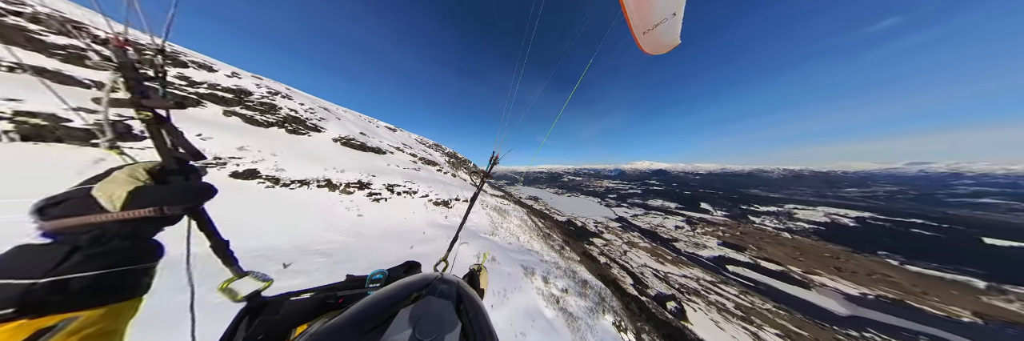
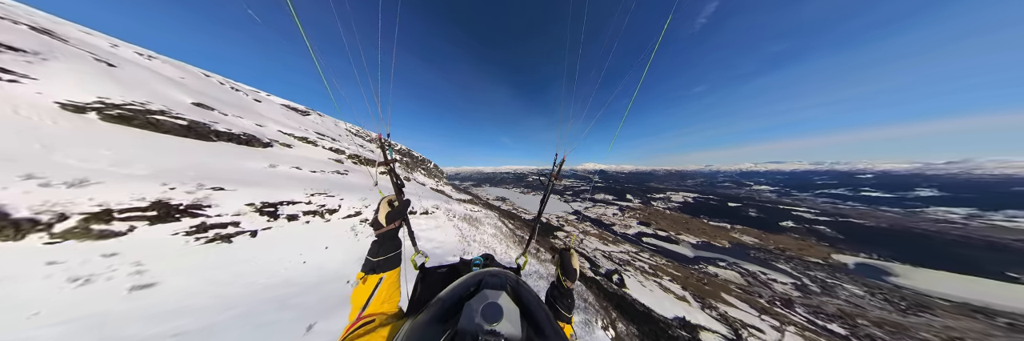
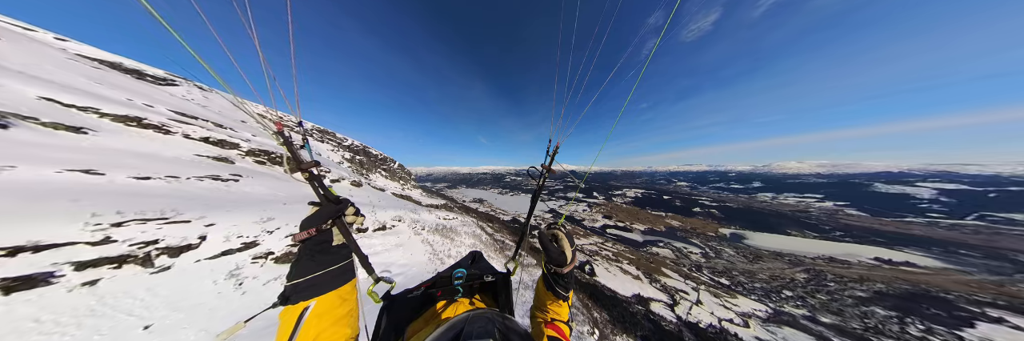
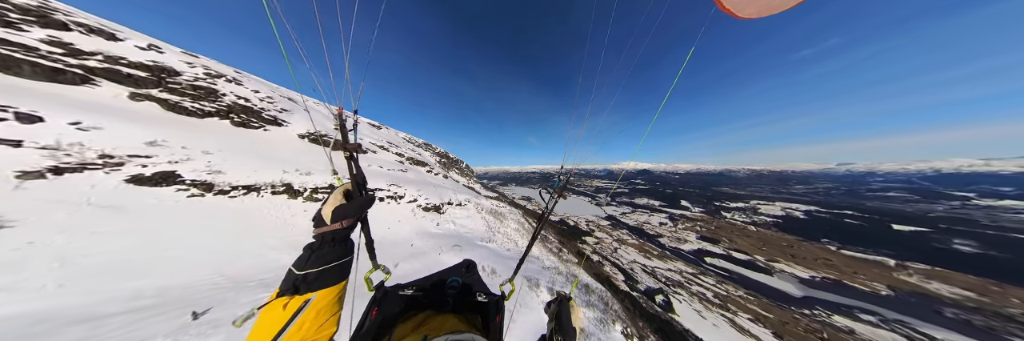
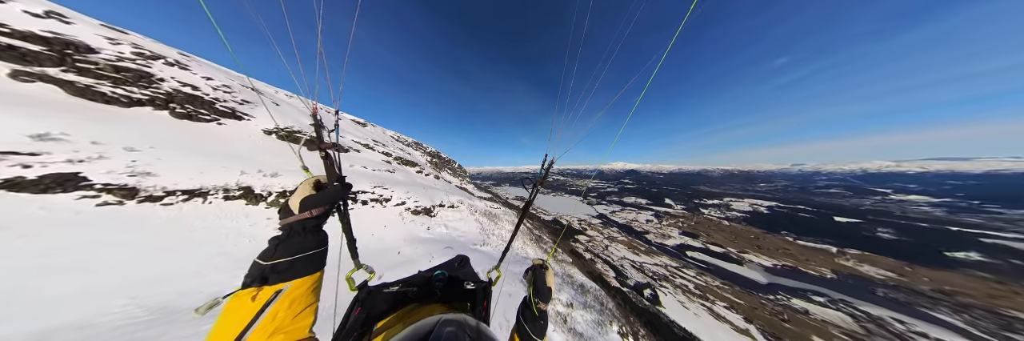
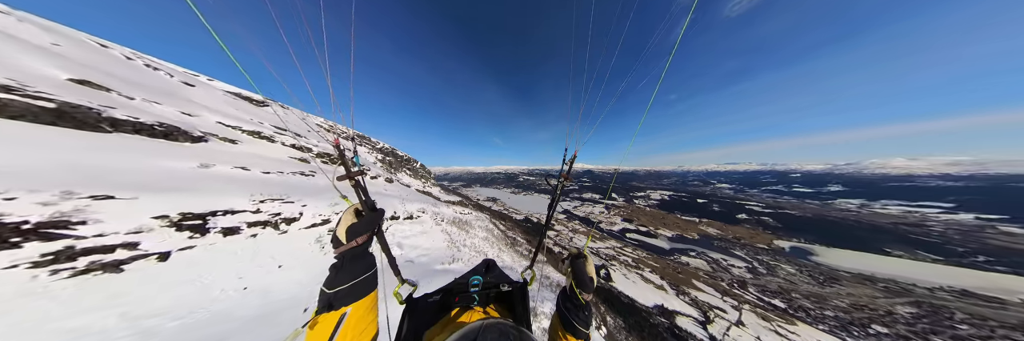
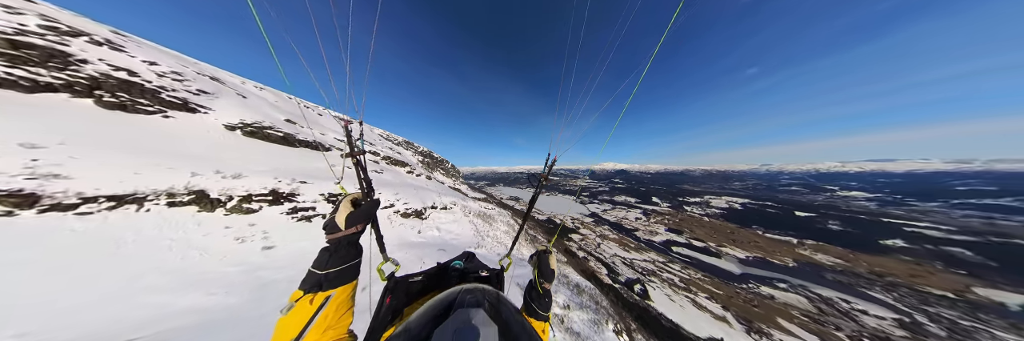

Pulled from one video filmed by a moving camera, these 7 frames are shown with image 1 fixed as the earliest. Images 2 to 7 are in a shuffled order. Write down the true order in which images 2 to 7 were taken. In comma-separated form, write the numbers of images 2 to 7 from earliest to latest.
4, 5, 7, 2, 6, 3
